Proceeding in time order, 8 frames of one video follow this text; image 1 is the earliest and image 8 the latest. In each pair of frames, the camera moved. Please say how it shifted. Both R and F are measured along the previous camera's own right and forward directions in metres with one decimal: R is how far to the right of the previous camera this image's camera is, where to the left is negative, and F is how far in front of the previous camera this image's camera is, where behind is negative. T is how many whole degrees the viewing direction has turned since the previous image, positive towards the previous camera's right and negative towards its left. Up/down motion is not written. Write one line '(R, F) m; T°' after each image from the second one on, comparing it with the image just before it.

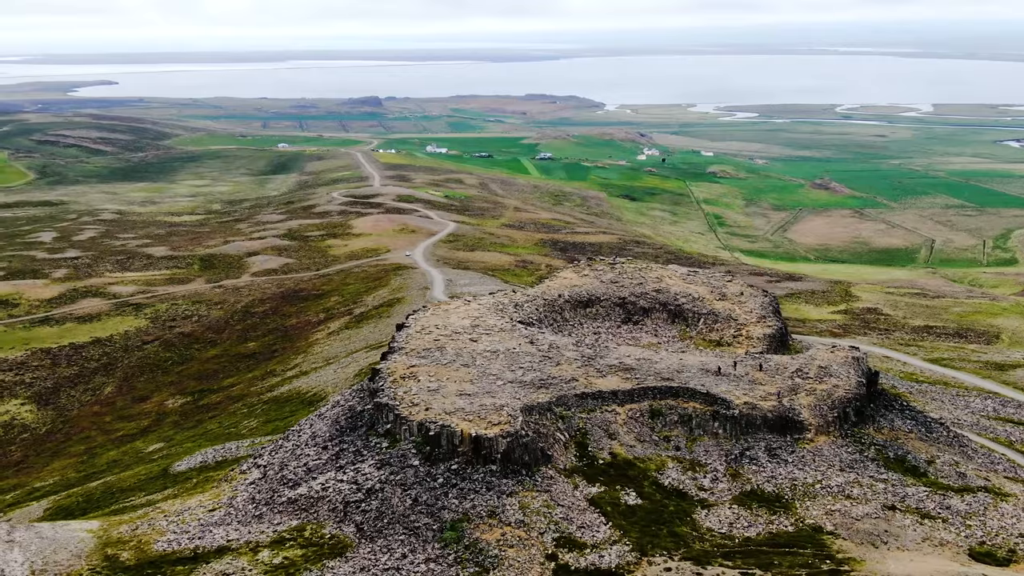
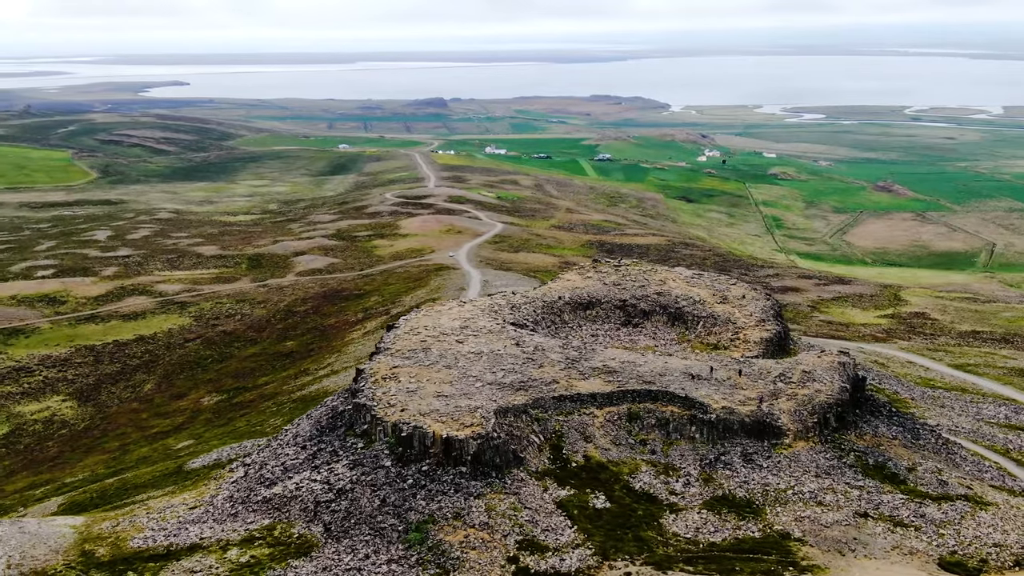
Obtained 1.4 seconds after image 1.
(+2.2, +0.1) m; -1°
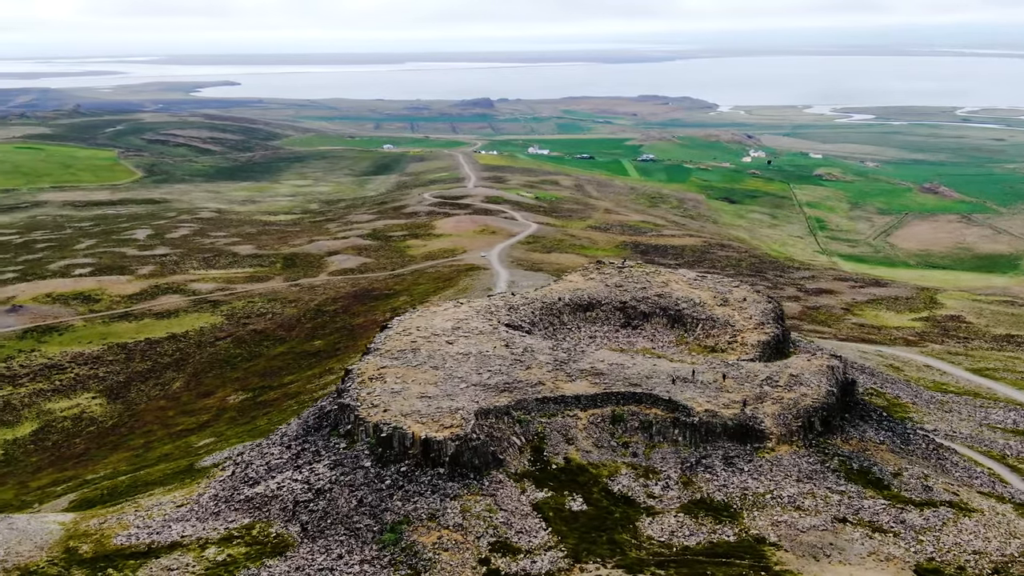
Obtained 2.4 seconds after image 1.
(+1.6, +0.1) m; -1°
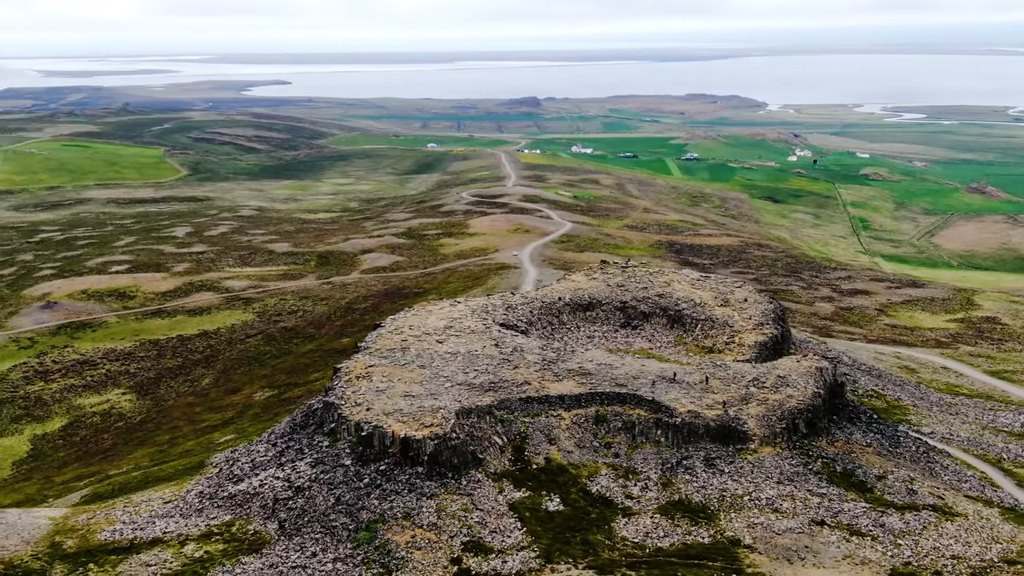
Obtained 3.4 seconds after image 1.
(+1.6, +0.1) m; -1°
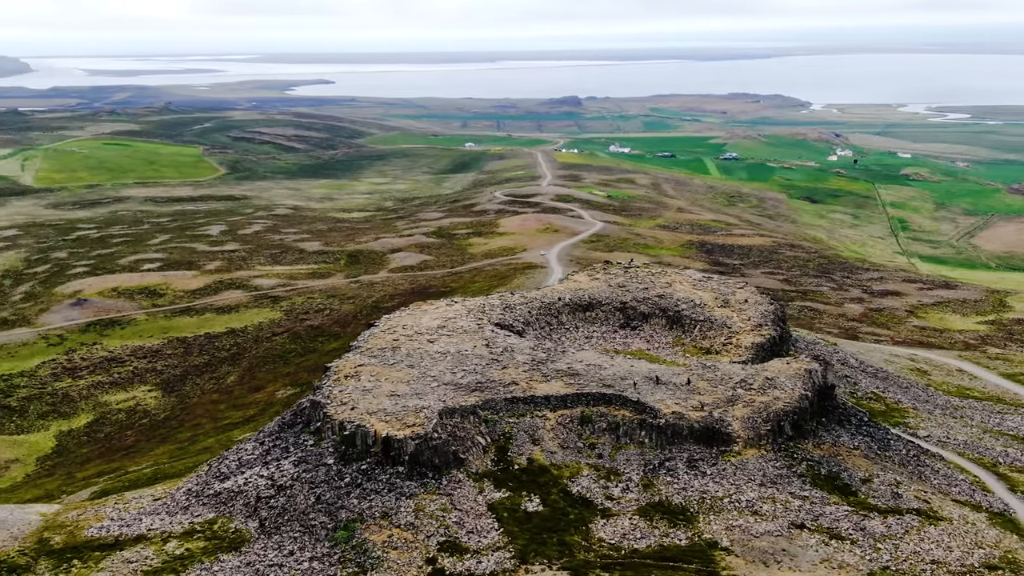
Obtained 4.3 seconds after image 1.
(+1.4, 0.0) m; -1°
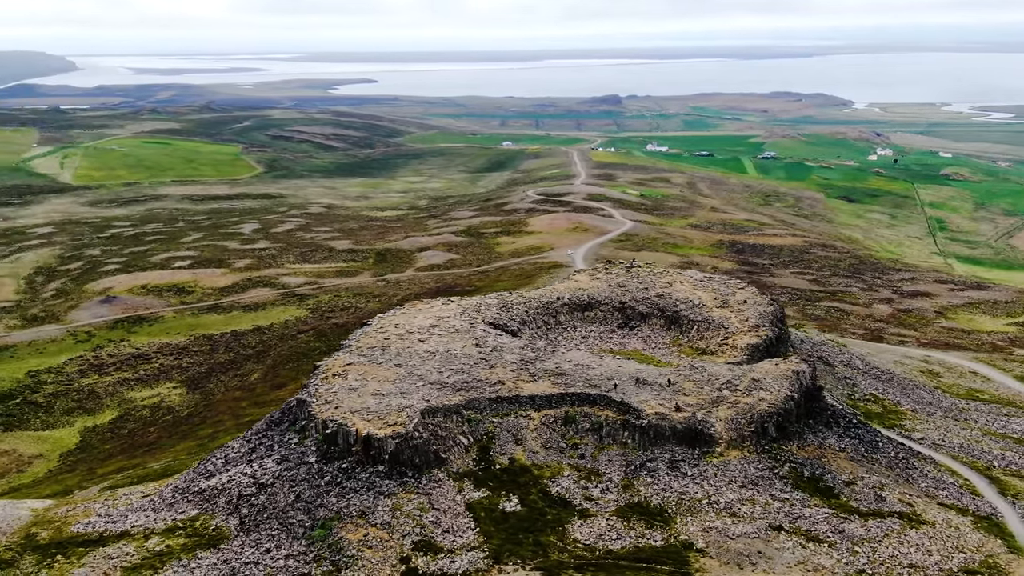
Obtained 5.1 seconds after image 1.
(+1.4, 0.0) m; -1°
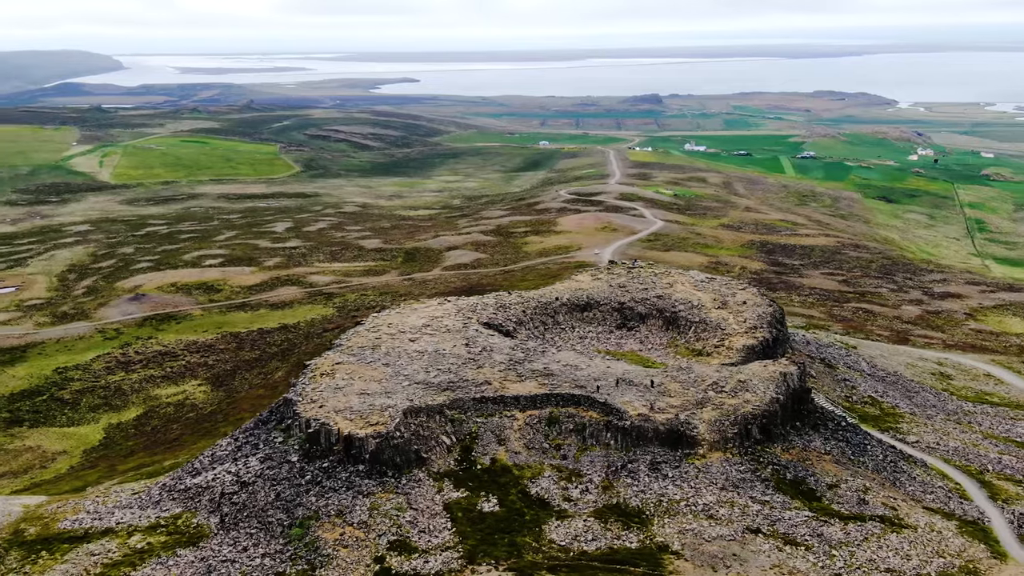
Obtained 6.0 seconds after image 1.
(+1.4, 0.0) m; -1°
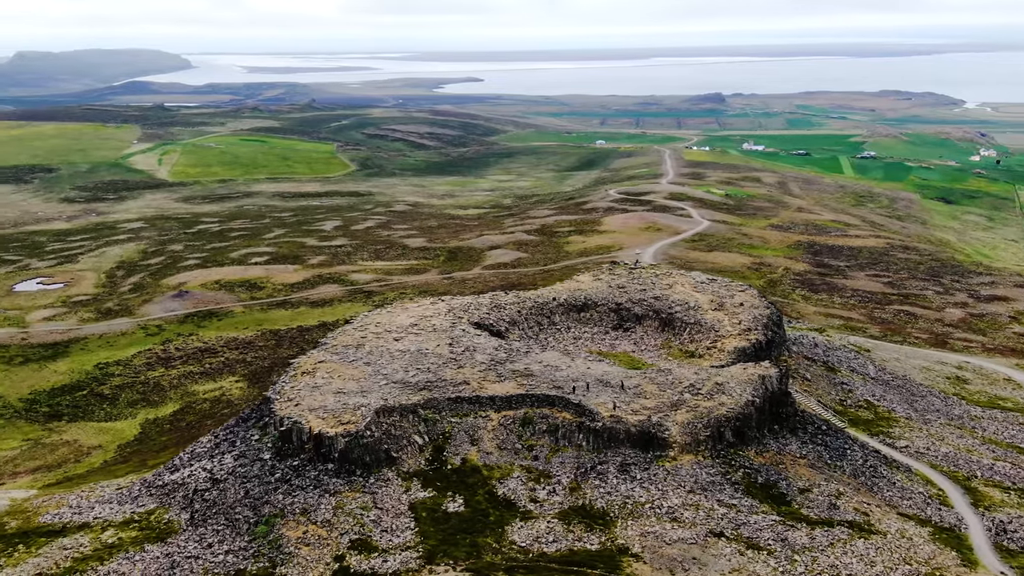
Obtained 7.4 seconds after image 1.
(+2.1, -0.1) m; -1°
